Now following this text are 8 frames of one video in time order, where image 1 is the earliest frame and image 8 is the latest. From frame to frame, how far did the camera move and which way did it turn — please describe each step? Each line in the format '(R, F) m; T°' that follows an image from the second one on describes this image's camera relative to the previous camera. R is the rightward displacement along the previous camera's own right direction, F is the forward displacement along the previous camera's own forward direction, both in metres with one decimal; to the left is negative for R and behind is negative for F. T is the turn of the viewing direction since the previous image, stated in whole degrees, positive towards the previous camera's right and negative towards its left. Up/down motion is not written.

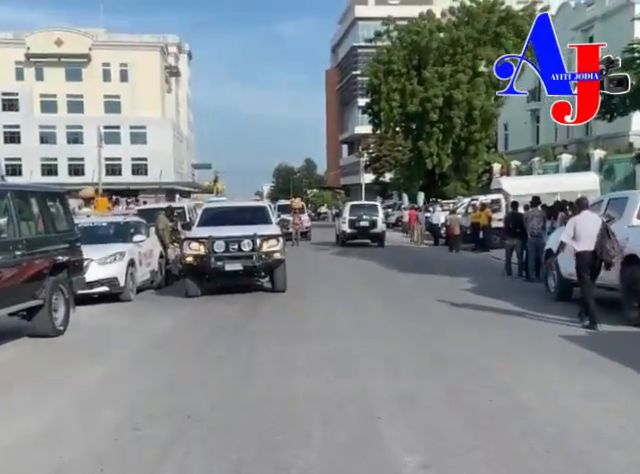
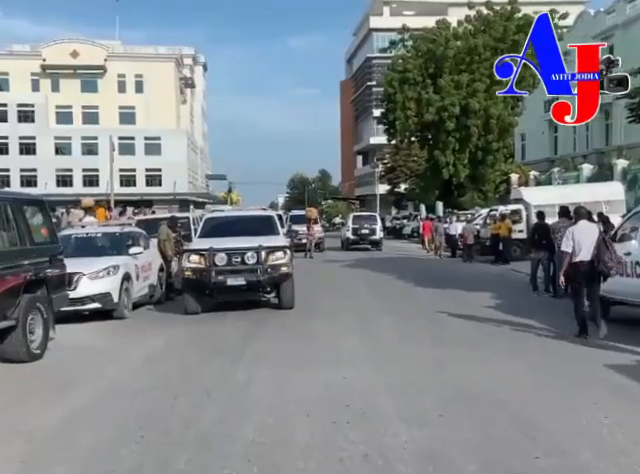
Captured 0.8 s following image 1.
(+0.1, +1.1) m; -1°
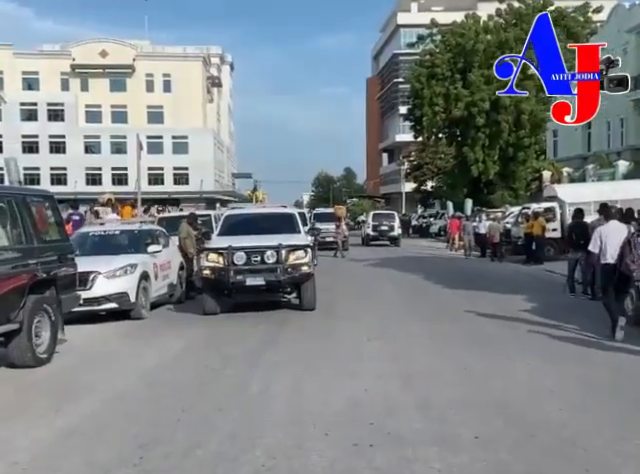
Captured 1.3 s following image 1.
(0.0, +0.6) m; -2°
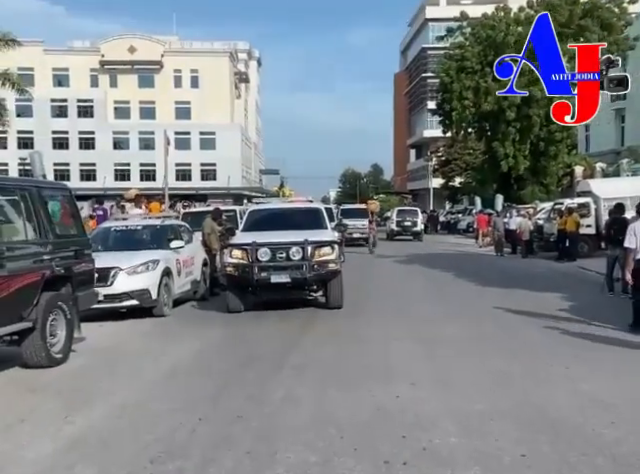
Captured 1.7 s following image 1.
(0.0, +0.5) m; -2°
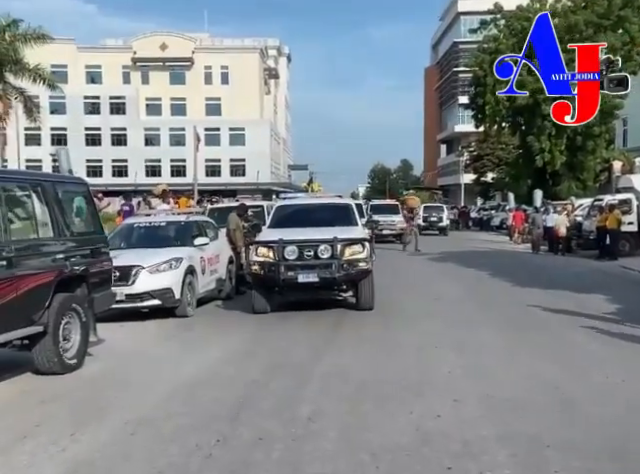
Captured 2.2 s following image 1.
(0.0, +0.6) m; -2°
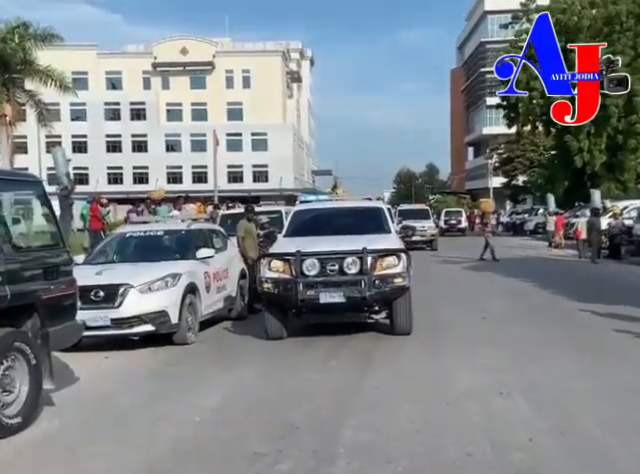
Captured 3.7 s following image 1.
(0.0, +2.0) m; -2°
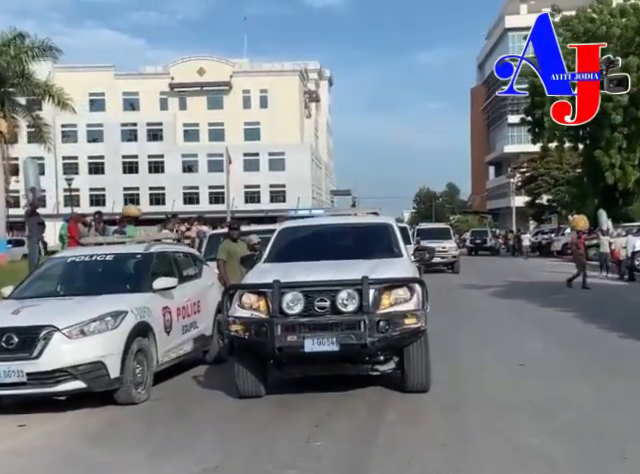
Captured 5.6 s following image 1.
(+0.4, +2.4) m; -2°
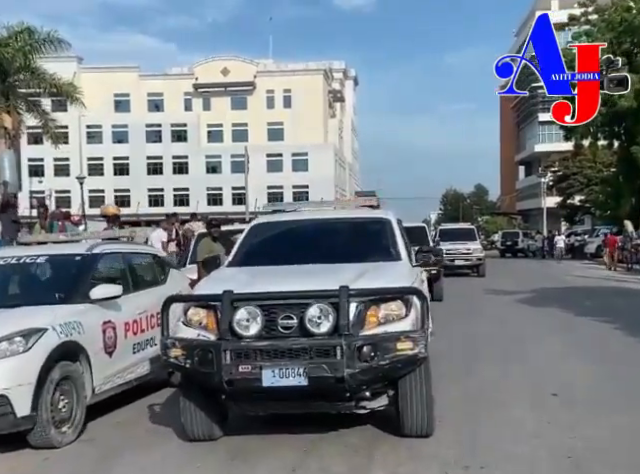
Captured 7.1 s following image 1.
(+0.5, +1.7) m; -2°
